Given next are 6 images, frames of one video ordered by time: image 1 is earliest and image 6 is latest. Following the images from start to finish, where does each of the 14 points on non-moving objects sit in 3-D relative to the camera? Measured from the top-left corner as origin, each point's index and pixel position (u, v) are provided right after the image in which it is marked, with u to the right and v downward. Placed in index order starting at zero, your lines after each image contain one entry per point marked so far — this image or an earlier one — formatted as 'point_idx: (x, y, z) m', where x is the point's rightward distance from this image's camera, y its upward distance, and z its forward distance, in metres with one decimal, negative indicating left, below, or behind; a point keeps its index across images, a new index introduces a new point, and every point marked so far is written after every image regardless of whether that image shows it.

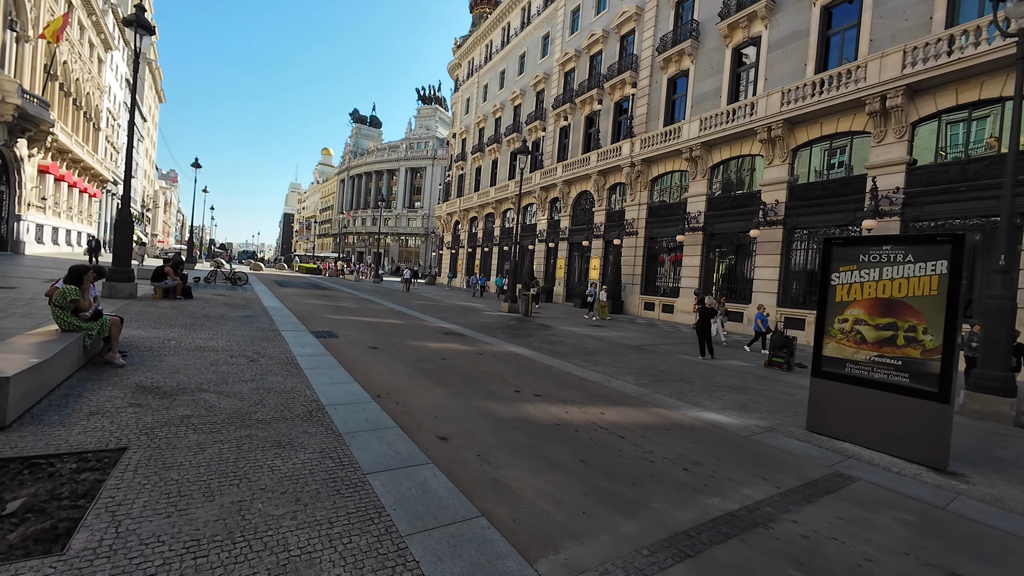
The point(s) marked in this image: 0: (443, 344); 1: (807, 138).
0: (-1.5, -1.2, +9.4) m
1: (+11.0, +5.6, +15.9) m
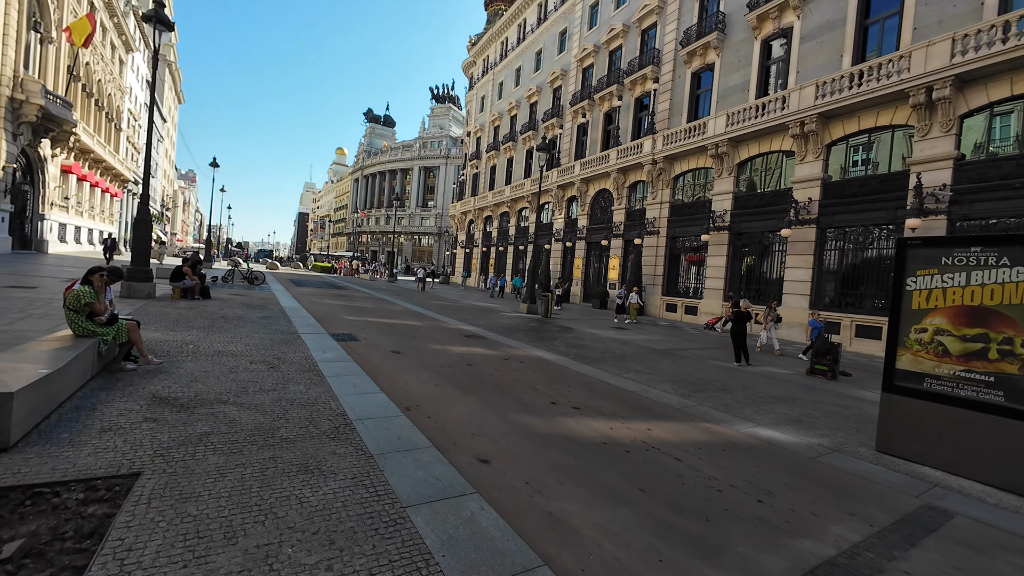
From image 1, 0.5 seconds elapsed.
0: (-1.0, -1.3, +9.0) m
1: (+11.8, +5.5, +15.2) m
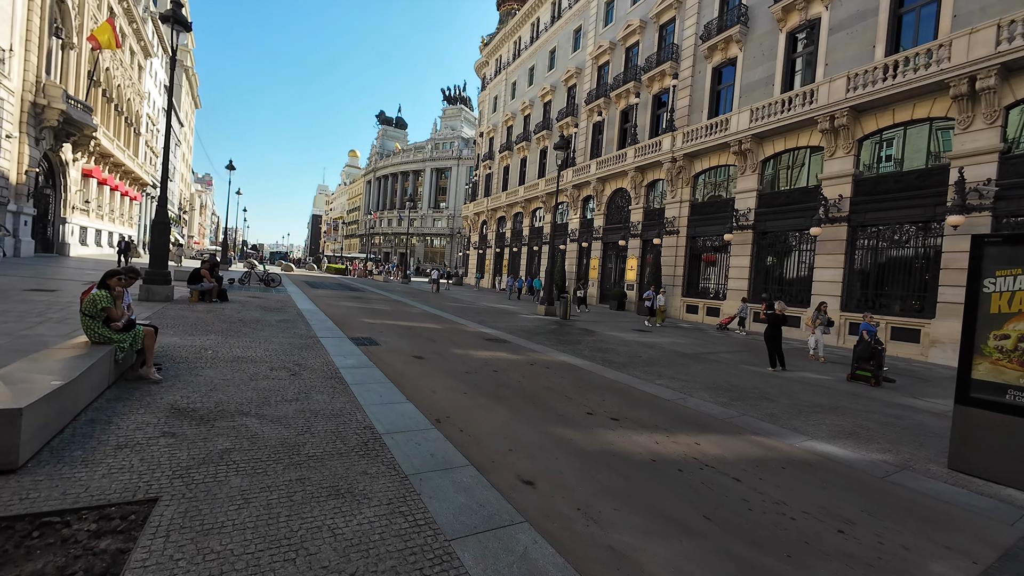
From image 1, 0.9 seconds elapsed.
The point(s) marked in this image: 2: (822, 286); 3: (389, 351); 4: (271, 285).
0: (-0.5, -1.3, +8.7) m
1: (+12.4, +5.5, +14.5) m
2: (+11.3, +0.1, +15.6) m
3: (-2.3, -1.2, +7.8) m
4: (-10.6, +0.1, +18.8) m
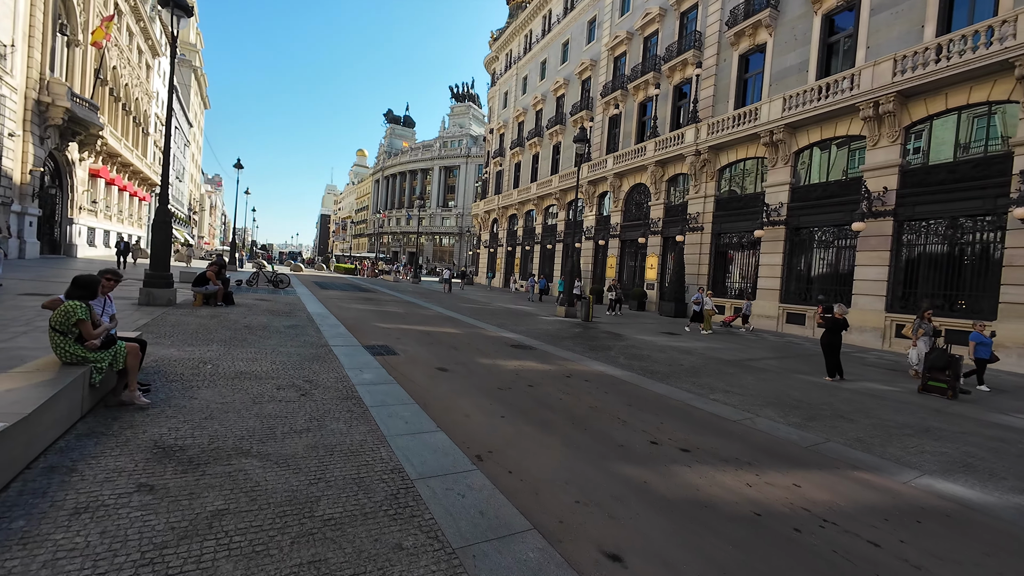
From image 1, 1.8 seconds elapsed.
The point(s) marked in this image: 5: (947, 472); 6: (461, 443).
0: (+0.1, -1.4, +7.8) m
1: (+13.1, +5.5, +13.5) m
2: (+12.0, +0.1, +14.5) m
3: (-1.7, -1.2, +7.0) m
4: (-9.9, +0.1, +18.1) m
5: (+4.6, -1.9, +4.5) m
6: (-0.5, -1.5, +4.0) m
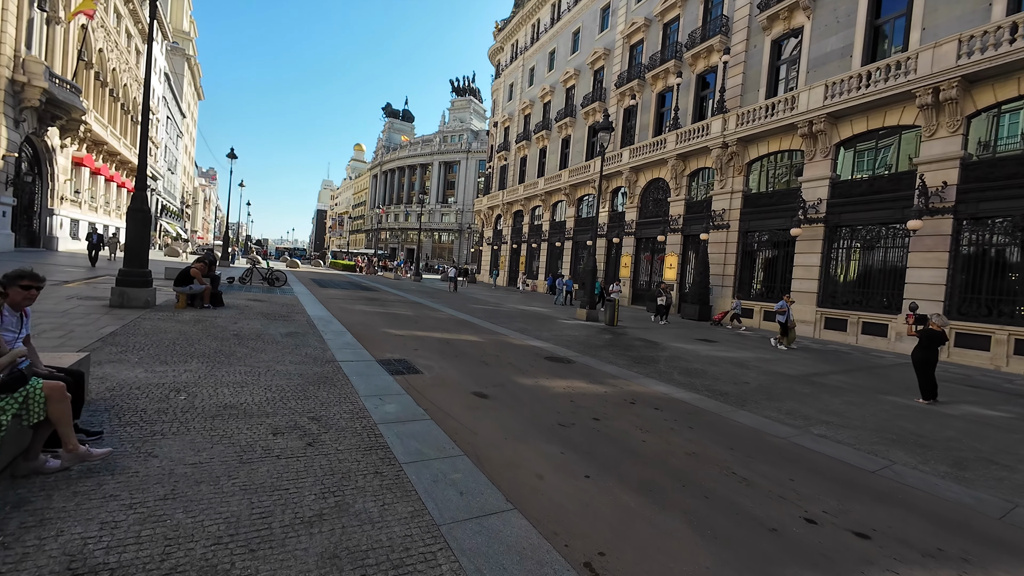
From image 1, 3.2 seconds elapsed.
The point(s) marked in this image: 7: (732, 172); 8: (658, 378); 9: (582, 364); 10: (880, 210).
0: (+0.8, -1.4, +6.5) m
1: (+13.8, +5.4, +12.2) m
2: (+12.7, 0.0, +13.3) m
3: (-1.0, -1.3, +5.7) m
4: (-9.3, +0.1, +16.7) m
5: (+5.3, -2.1, +3.2) m
6: (+0.3, -1.5, +2.6) m
7: (+10.0, +5.3, +19.3) m
8: (+2.6, -1.6, +7.7) m
9: (+1.3, -1.4, +8.0) m
10: (+12.5, +2.7, +14.5) m
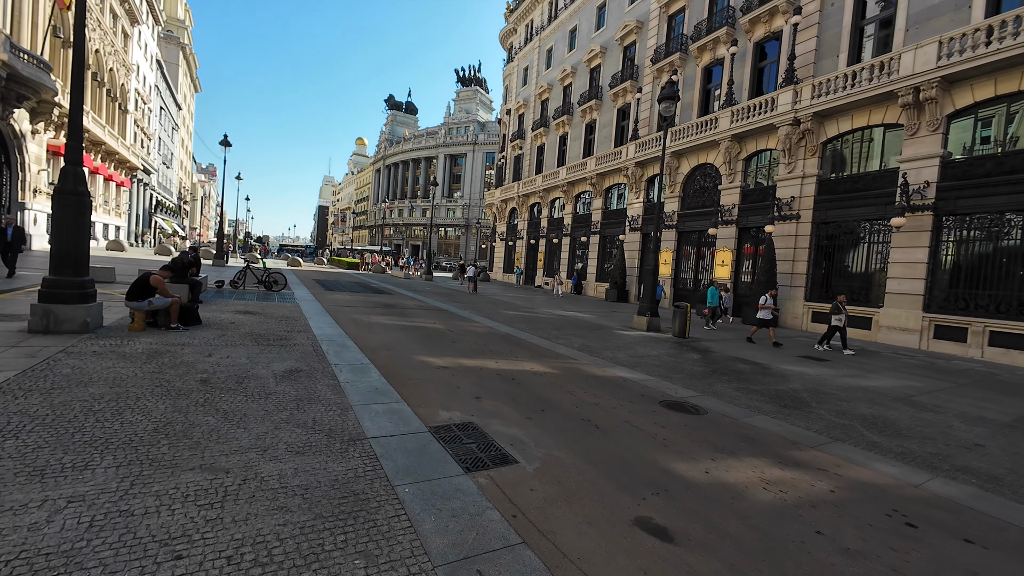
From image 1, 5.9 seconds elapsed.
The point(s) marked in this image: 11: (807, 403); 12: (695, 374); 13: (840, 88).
0: (+2.2, -1.6, +3.8) m
1: (+15.1, +5.3, +9.4) m
2: (+14.0, -0.1, +10.6) m
3: (+0.3, -1.5, +3.0) m
4: (-7.9, 0.0, +14.1) m
5: (+6.6, -2.3, +0.5) m
6: (+1.6, -1.8, 0.0) m
7: (+11.3, +5.3, +16.5) m
8: (+4.0, -1.8, +5.0) m
9: (+2.7, -1.6, +5.4) m
10: (+13.9, +2.6, +11.8) m
11: (+4.5, -1.7, +6.6) m
12: (+3.4, -1.6, +8.1) m
13: (+11.8, +7.2, +15.3) m
